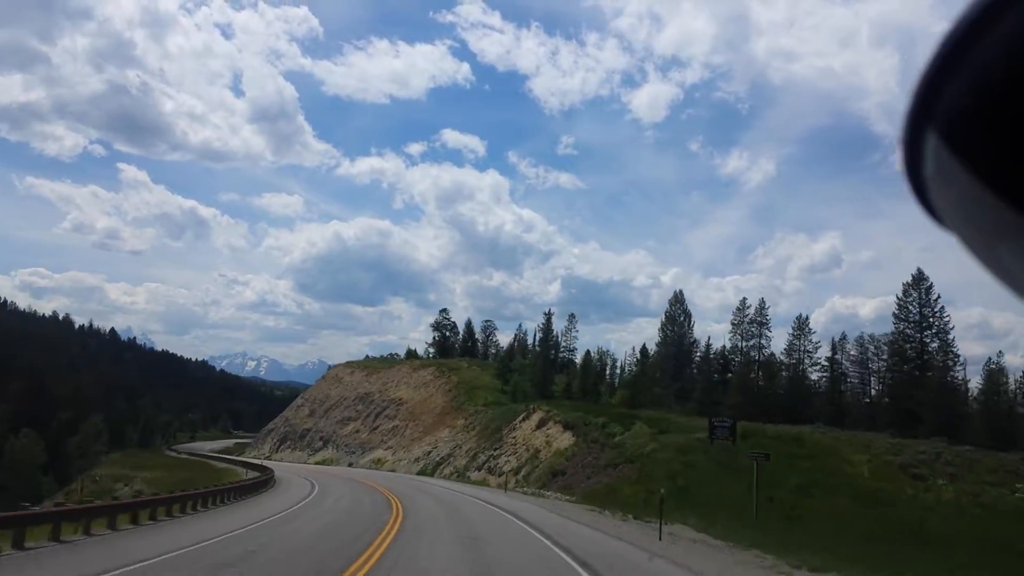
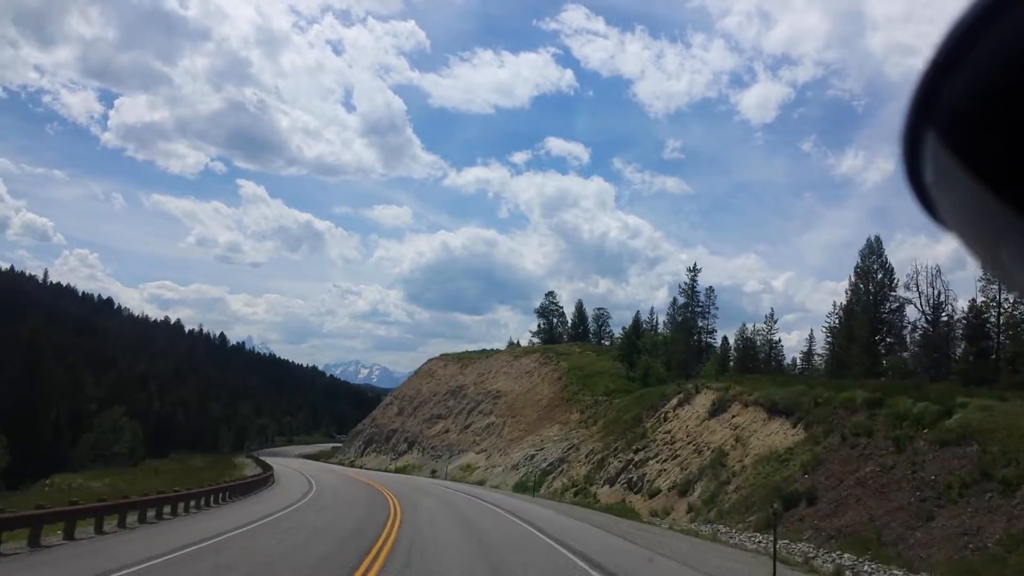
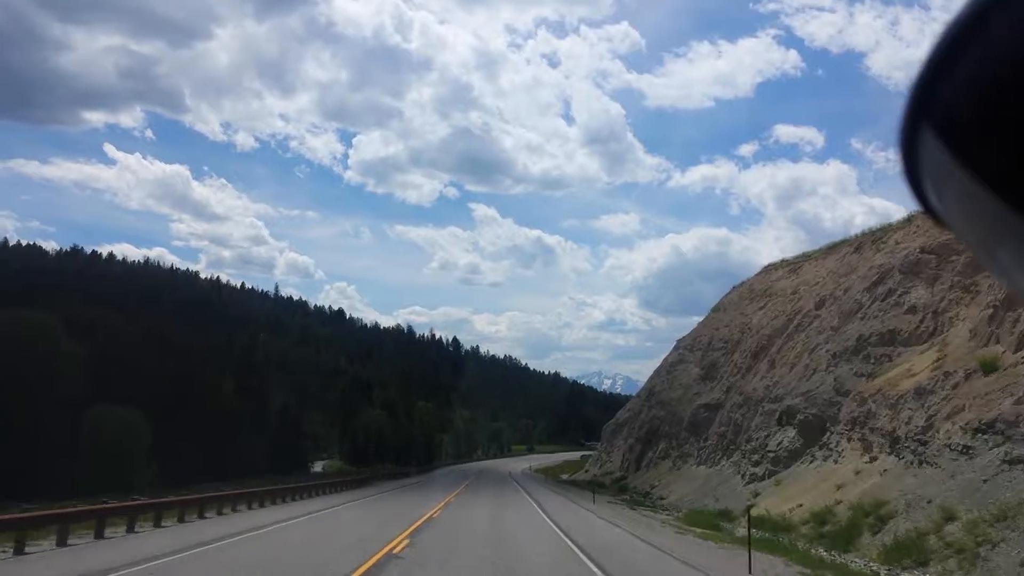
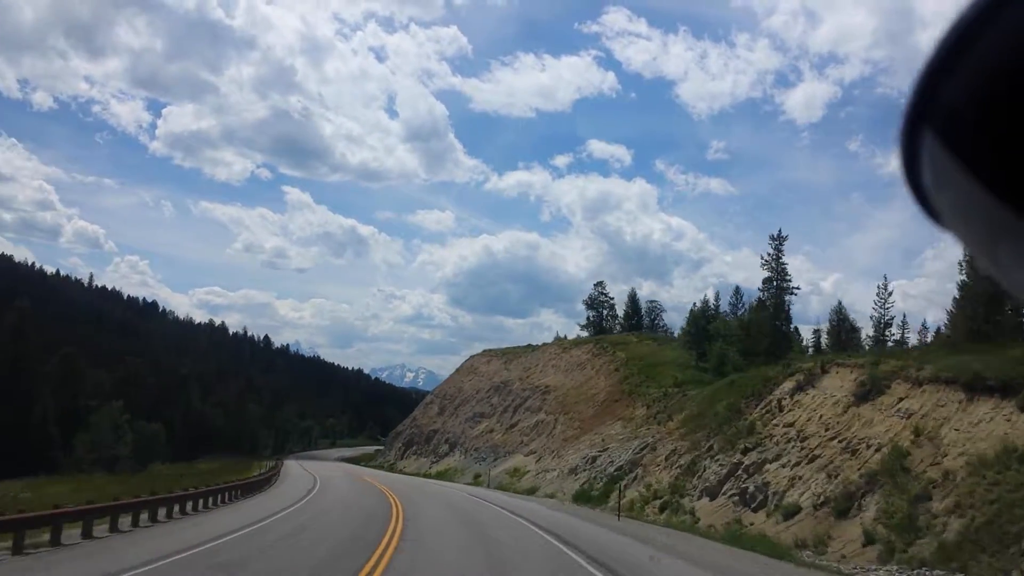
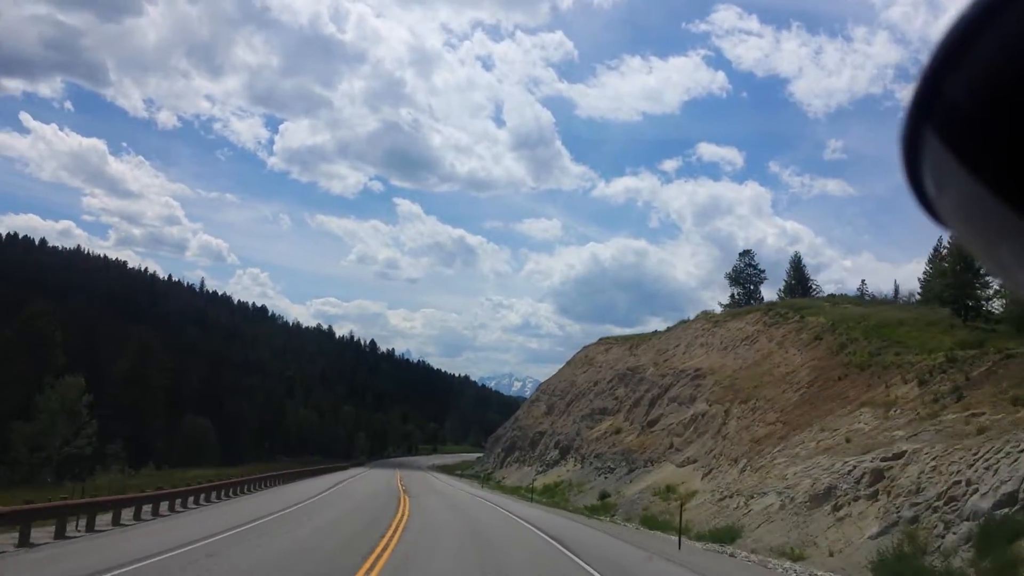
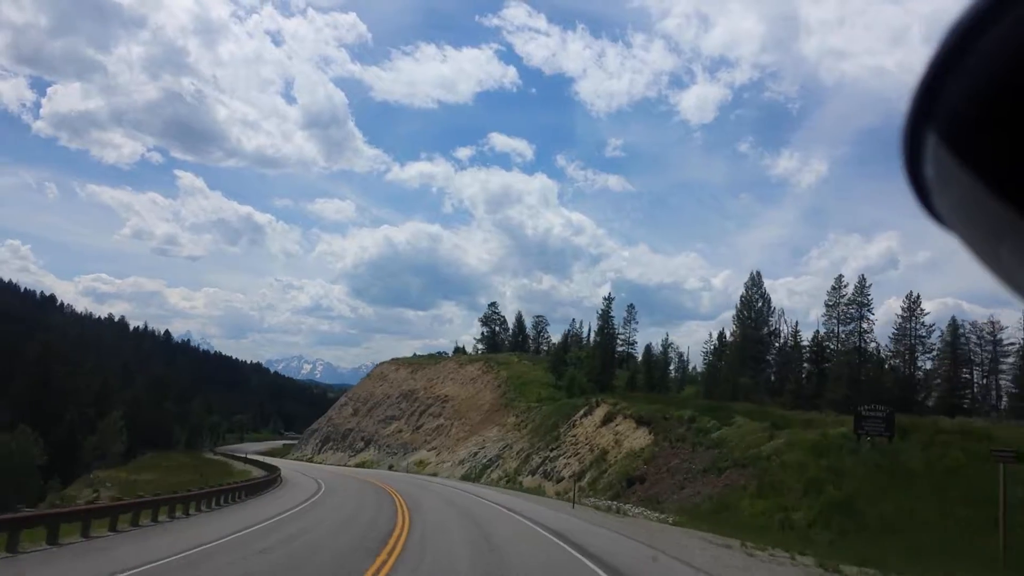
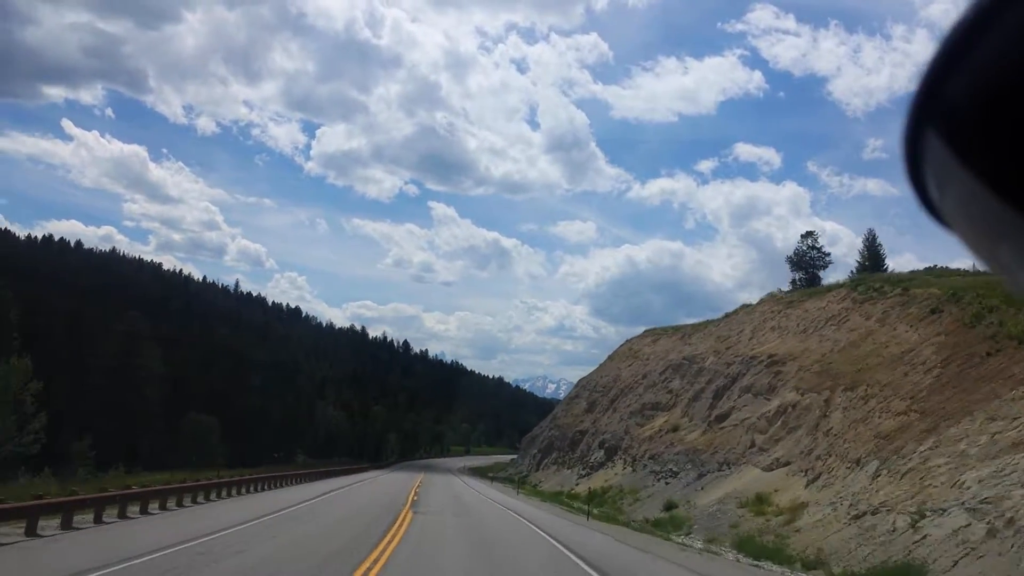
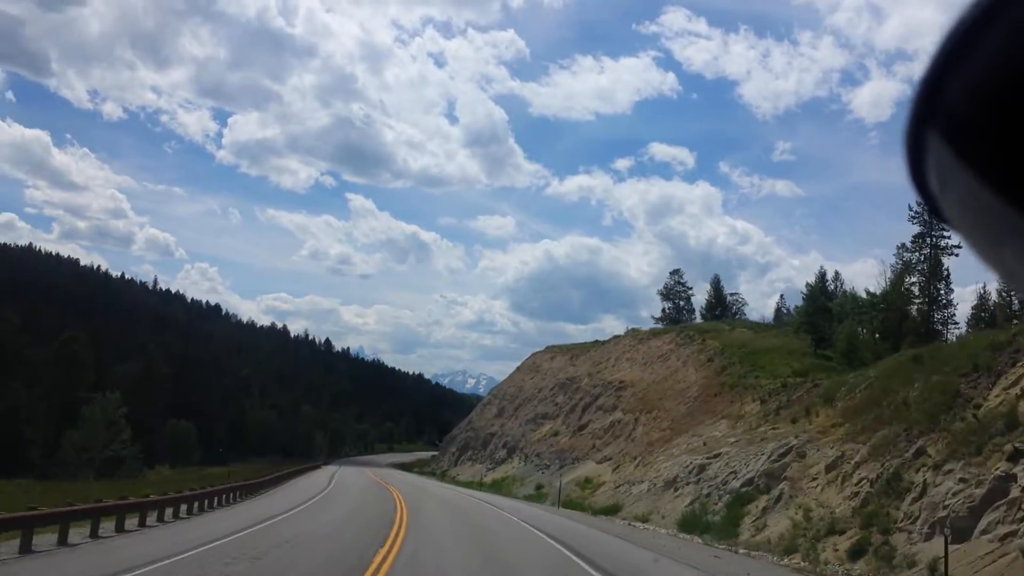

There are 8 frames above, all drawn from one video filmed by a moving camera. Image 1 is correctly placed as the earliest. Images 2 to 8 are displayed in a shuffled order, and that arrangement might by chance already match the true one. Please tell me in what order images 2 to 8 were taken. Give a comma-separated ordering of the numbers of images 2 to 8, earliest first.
6, 2, 4, 8, 5, 7, 3
